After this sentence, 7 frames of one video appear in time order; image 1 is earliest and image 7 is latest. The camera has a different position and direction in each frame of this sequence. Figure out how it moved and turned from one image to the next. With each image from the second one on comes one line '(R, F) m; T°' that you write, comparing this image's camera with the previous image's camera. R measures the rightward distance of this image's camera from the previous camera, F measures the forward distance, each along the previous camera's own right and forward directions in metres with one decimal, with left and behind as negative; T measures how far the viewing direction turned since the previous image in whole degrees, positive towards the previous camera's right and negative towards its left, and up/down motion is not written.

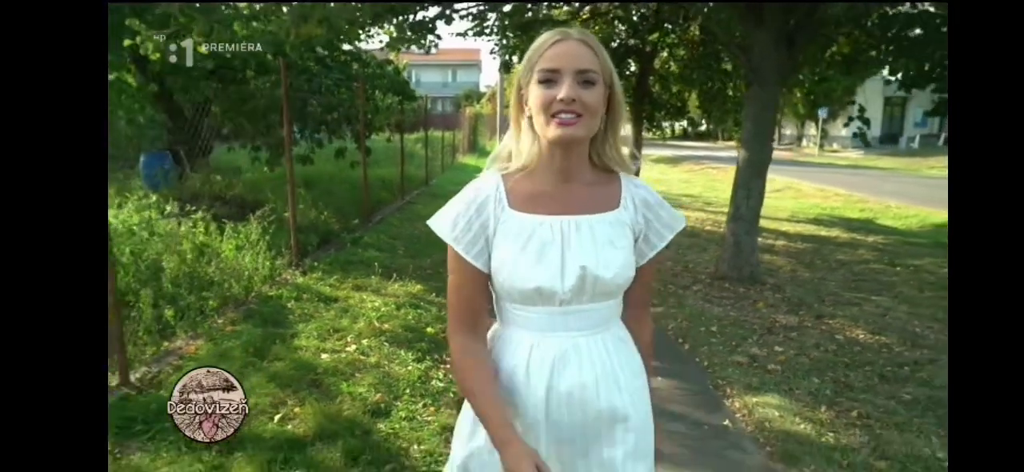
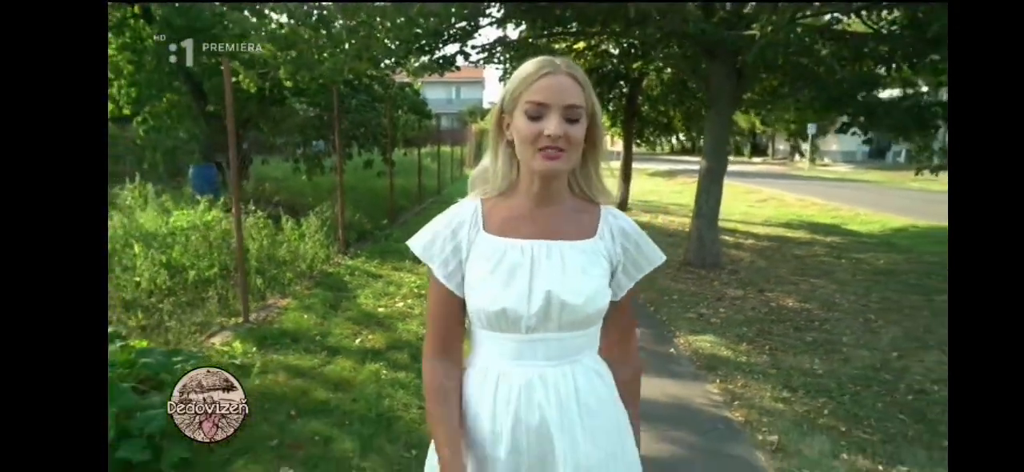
(0.0, -1.7) m; 0°
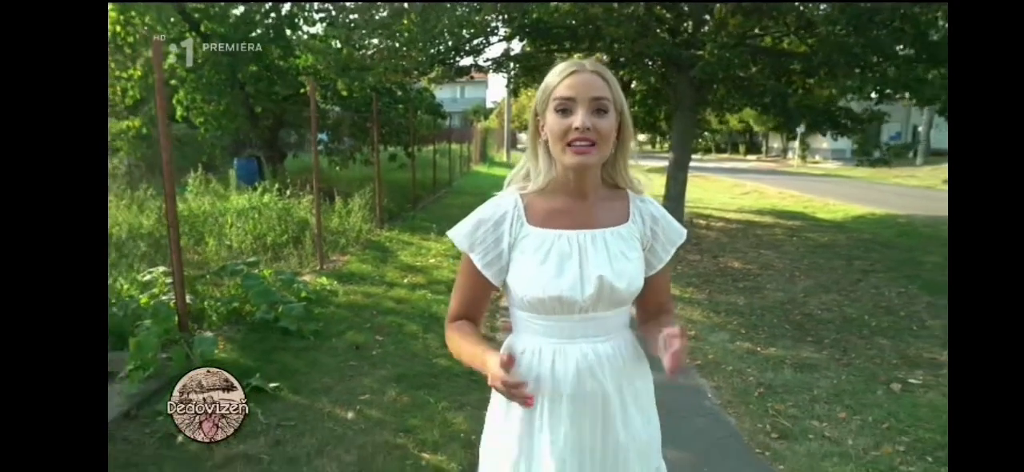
(0.0, -2.1) m; 0°
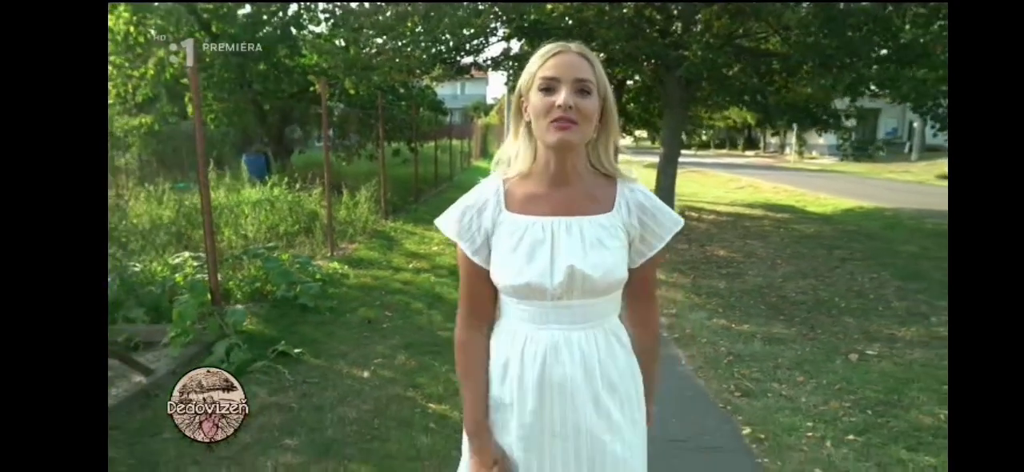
(0.0, -0.6) m; 0°
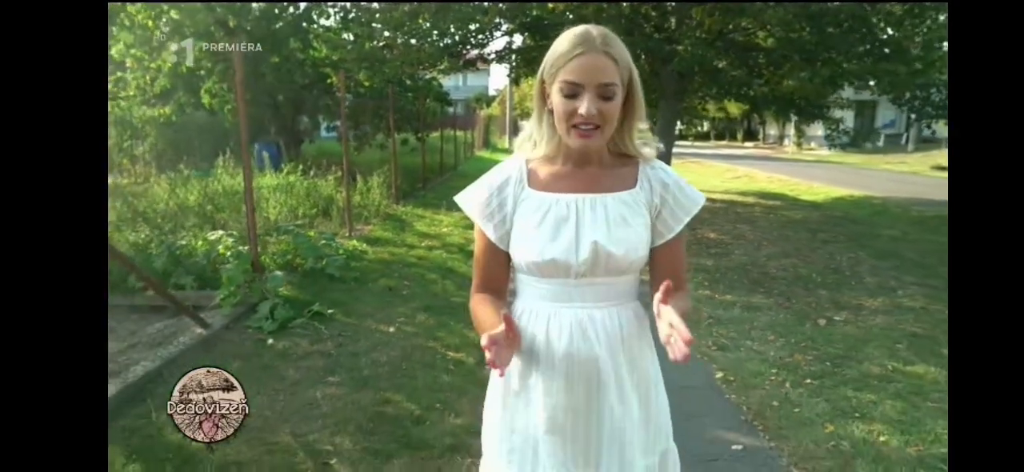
(0.0, -0.7) m; 0°
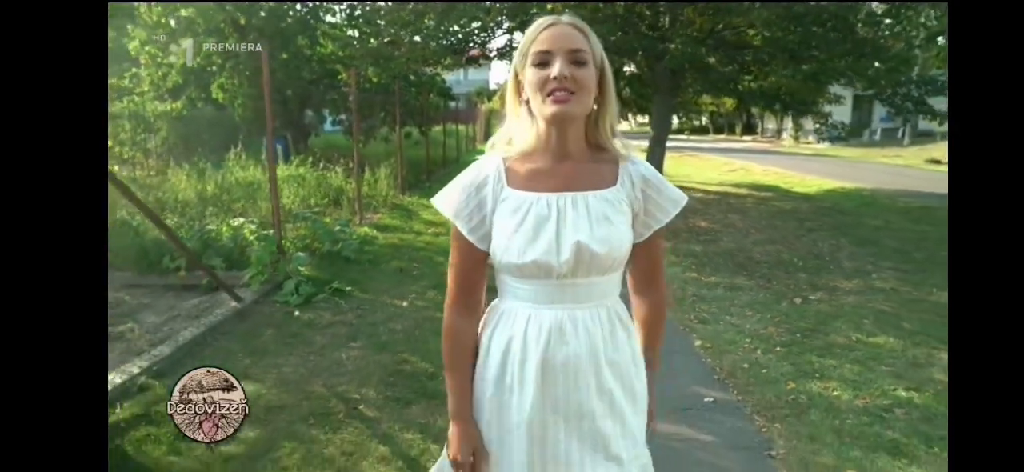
(0.0, -0.6) m; 0°
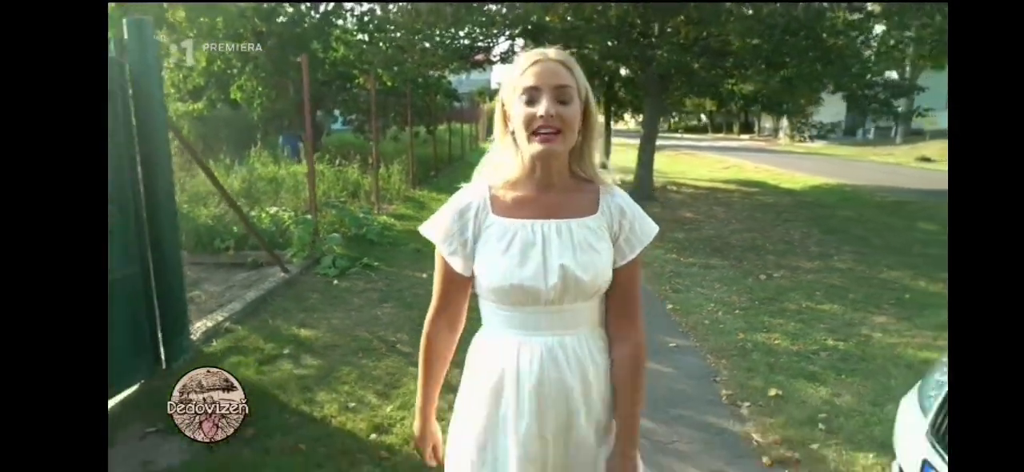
(0.0, -1.1) m; 0°
